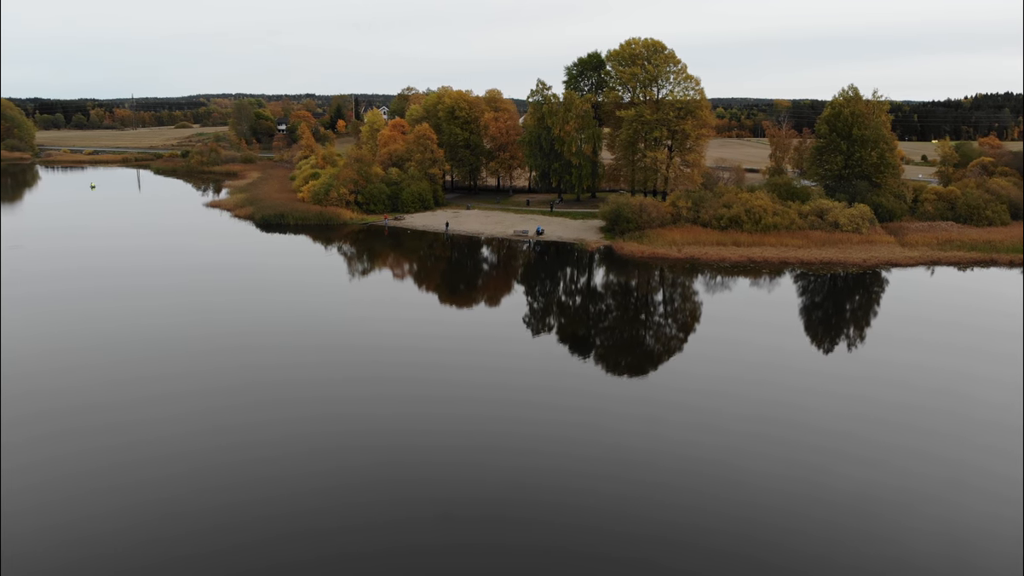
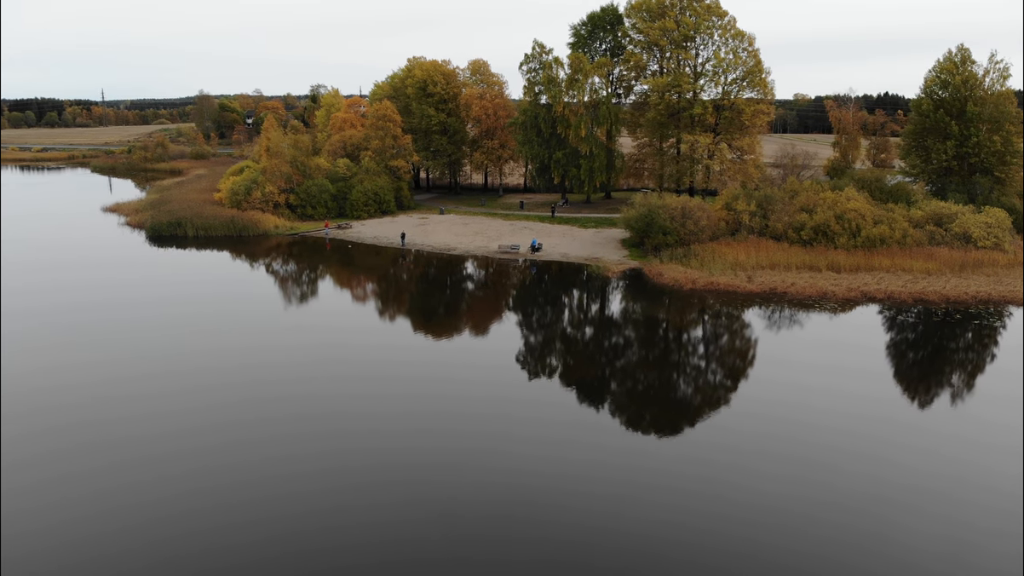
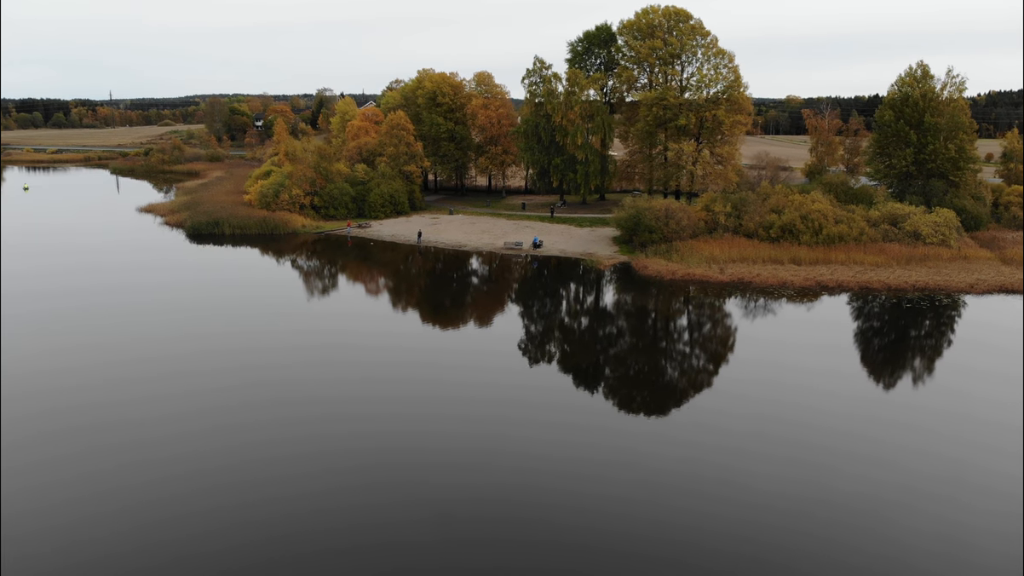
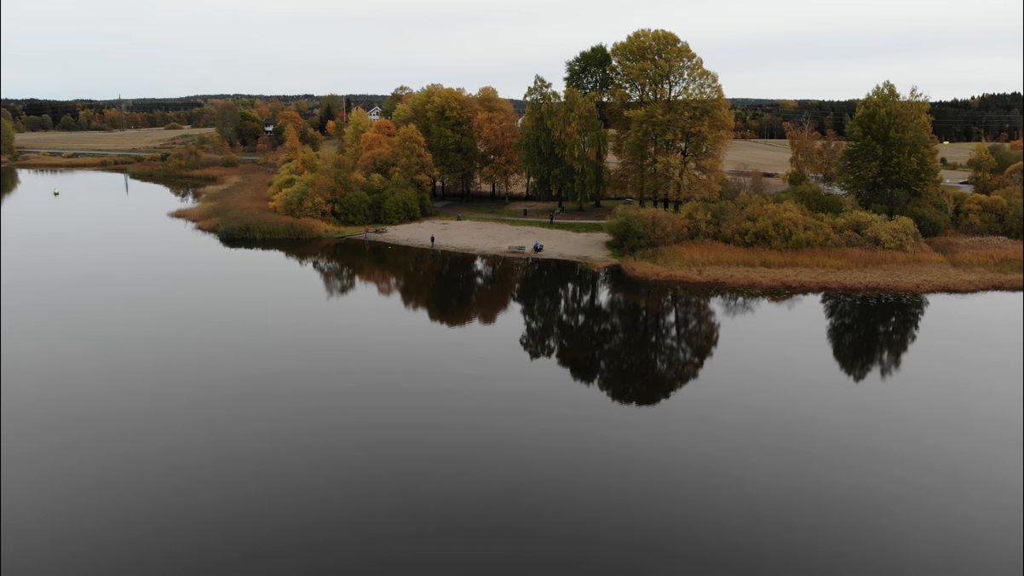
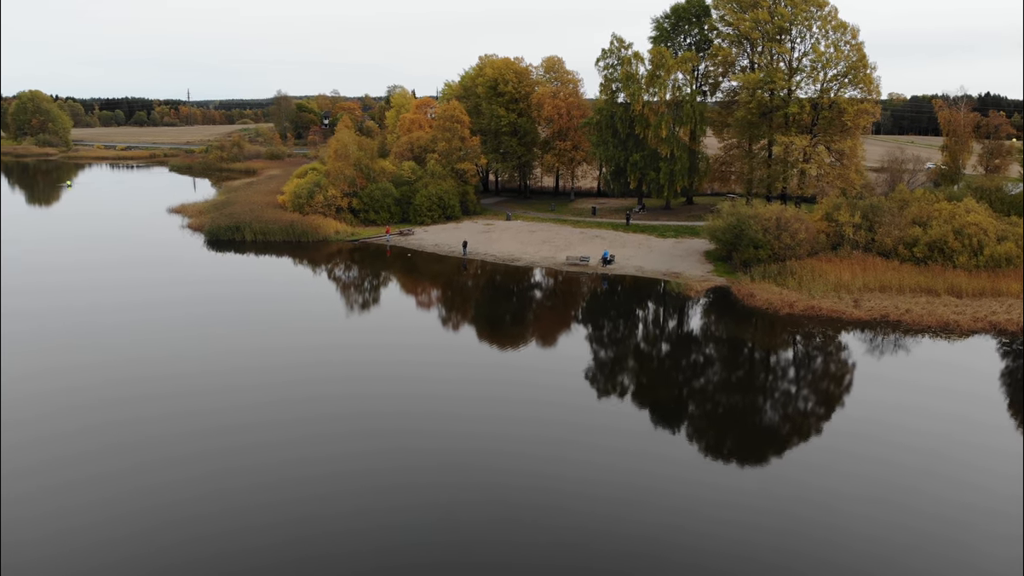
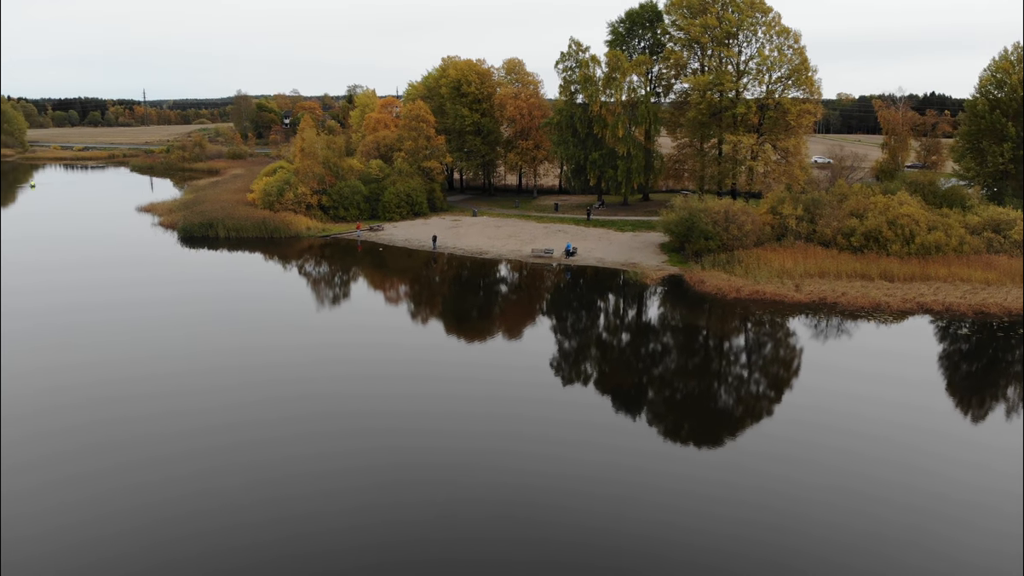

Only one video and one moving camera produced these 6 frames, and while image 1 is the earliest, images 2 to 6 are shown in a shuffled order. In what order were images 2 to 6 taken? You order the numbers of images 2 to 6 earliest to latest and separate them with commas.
4, 3, 2, 6, 5
